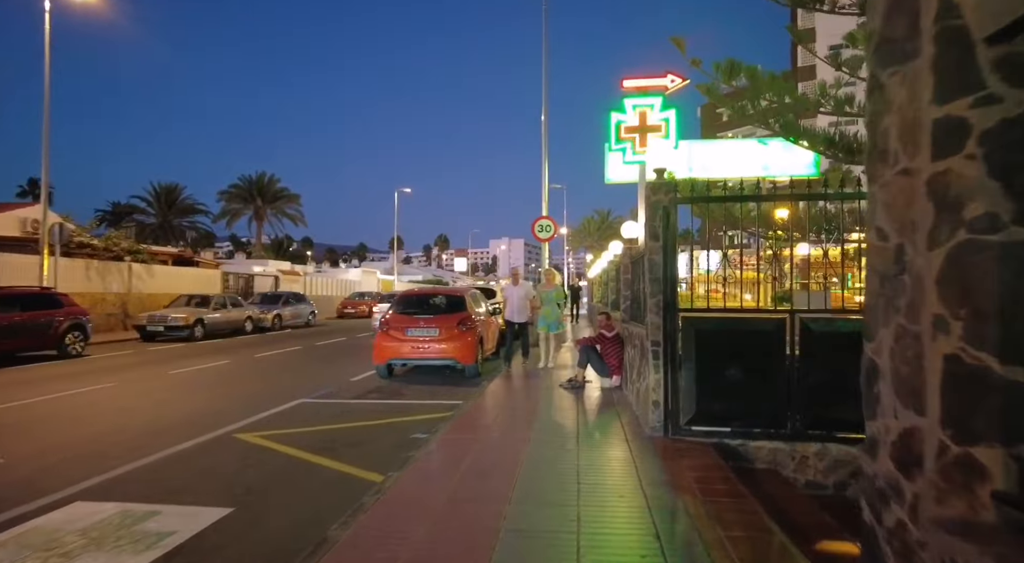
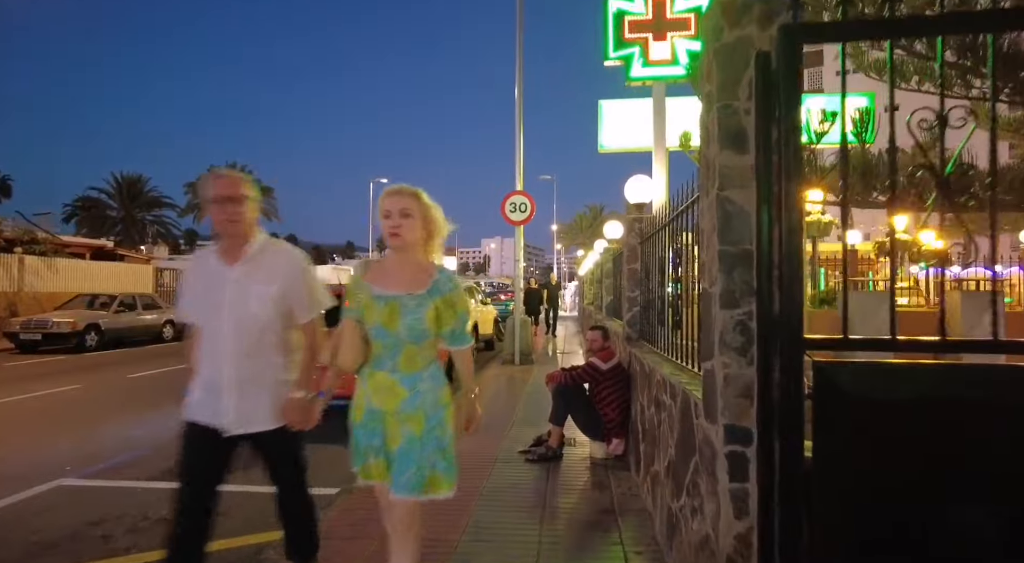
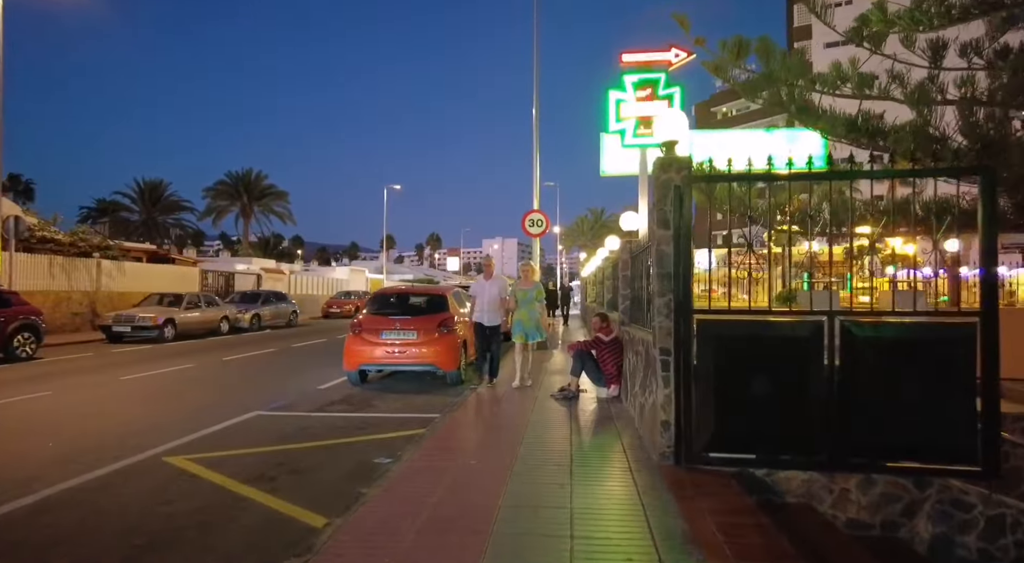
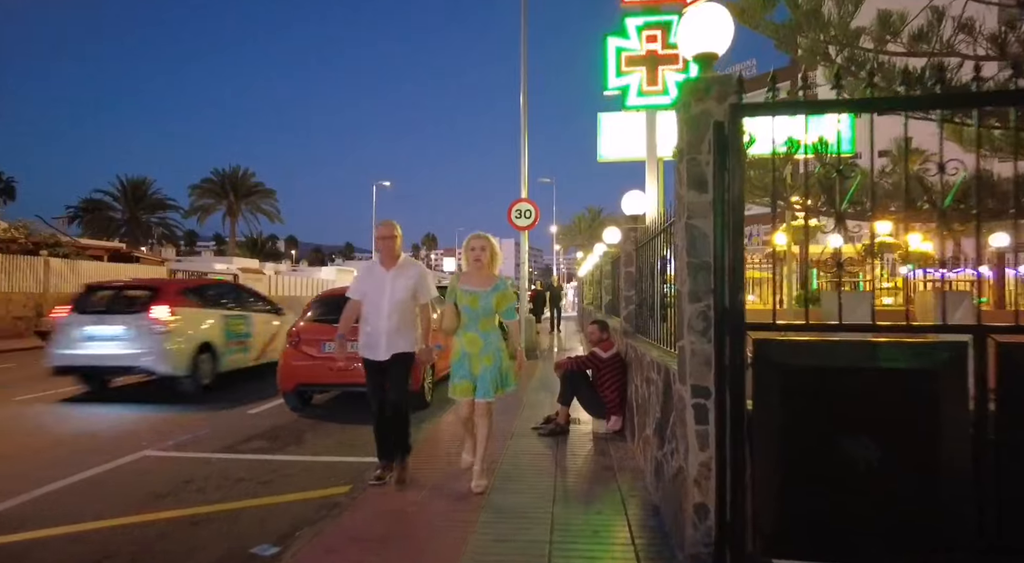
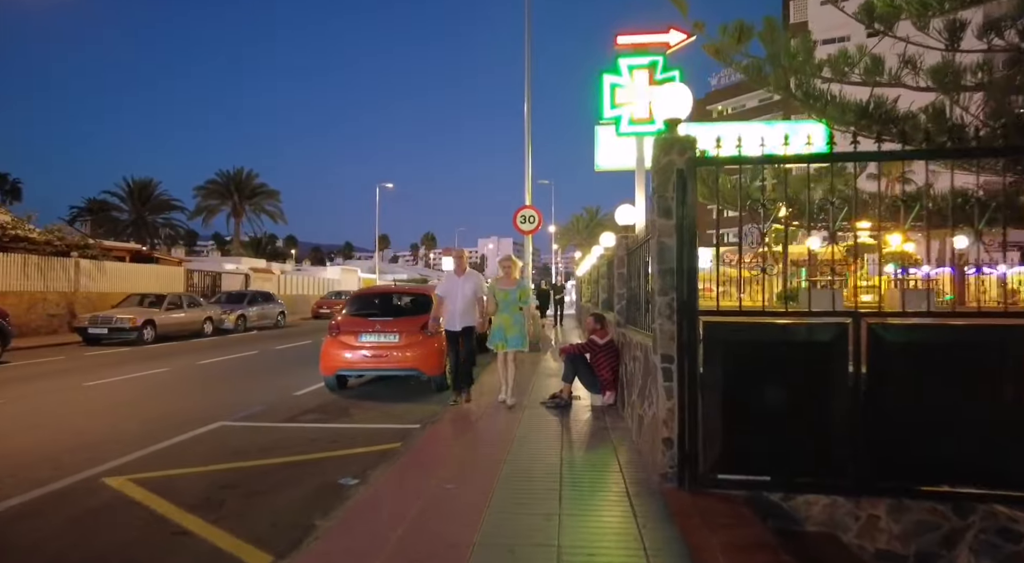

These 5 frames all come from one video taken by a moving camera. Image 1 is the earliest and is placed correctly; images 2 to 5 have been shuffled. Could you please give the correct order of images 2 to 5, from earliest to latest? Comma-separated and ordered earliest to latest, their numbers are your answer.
3, 5, 4, 2
